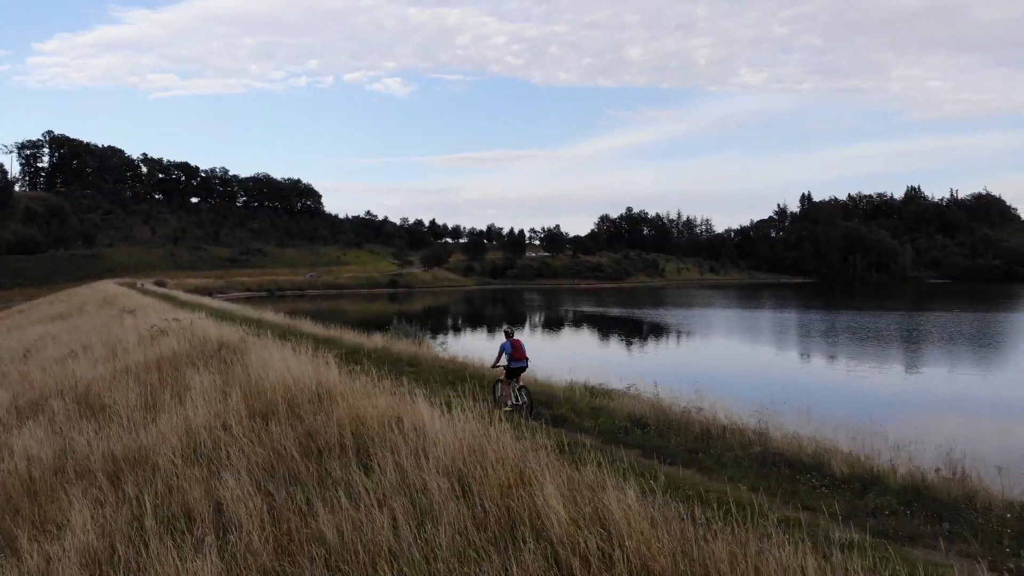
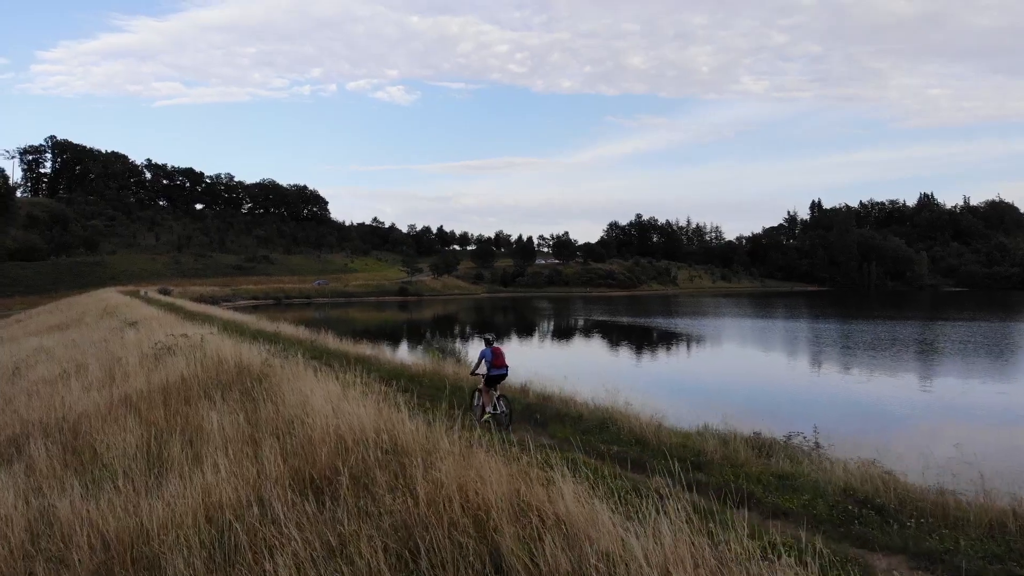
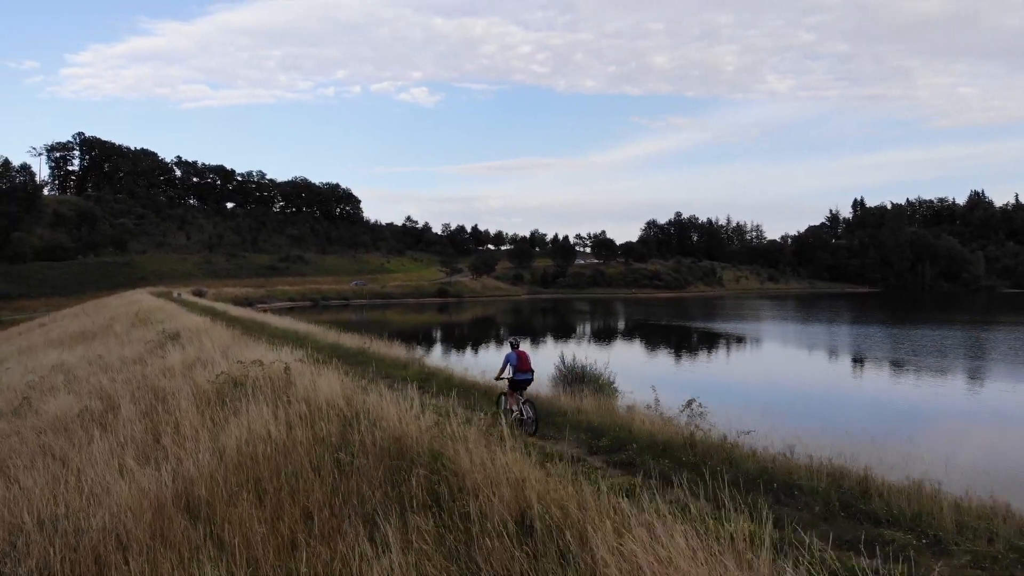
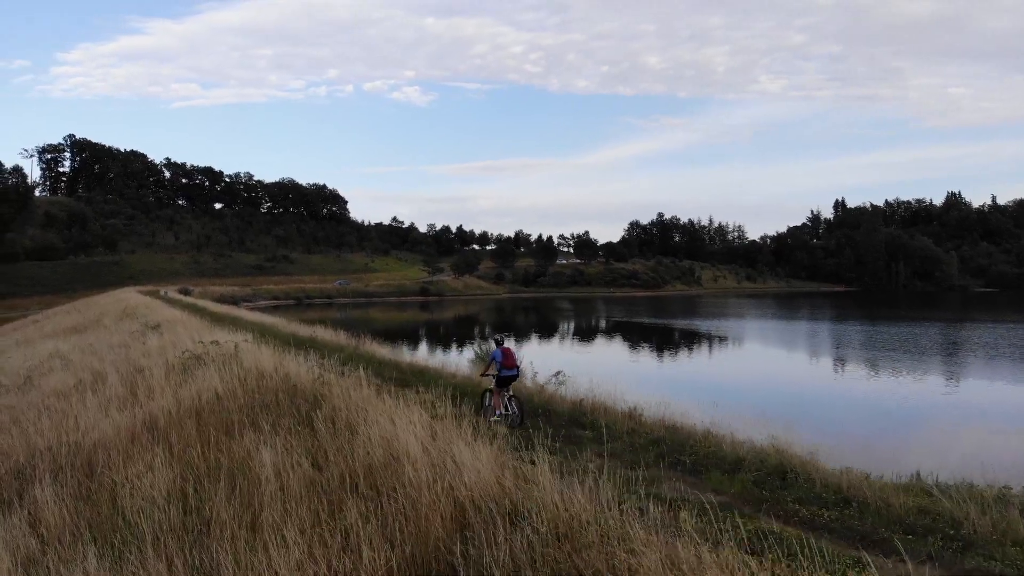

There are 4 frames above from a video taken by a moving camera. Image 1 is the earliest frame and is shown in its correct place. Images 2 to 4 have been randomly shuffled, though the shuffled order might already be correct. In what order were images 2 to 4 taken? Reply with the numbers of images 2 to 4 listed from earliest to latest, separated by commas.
2, 4, 3
